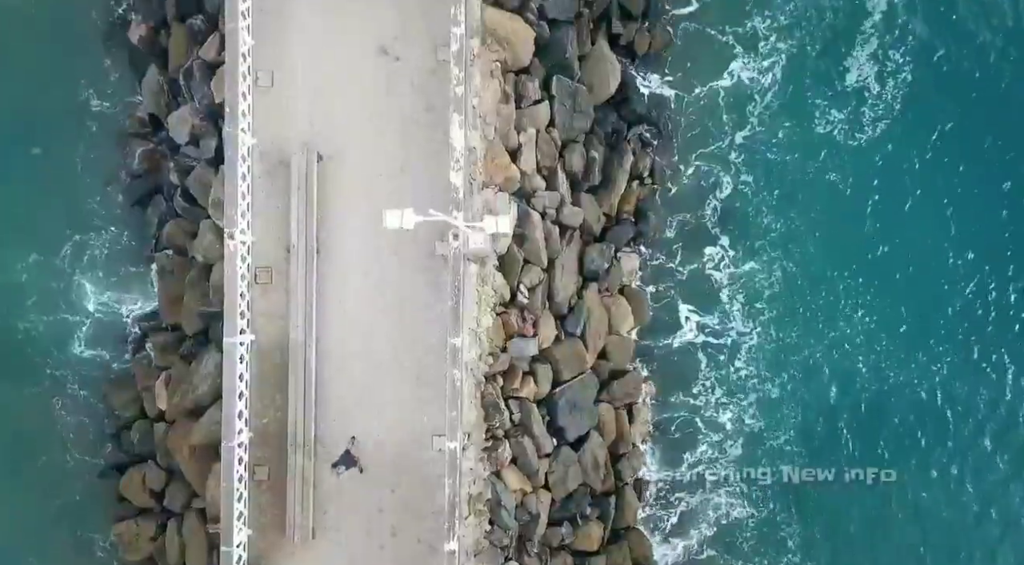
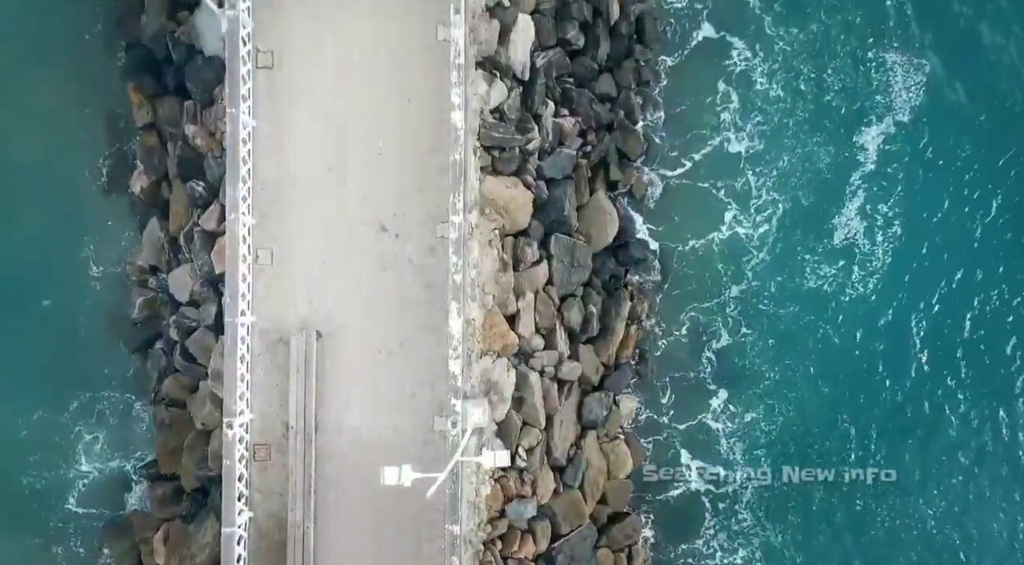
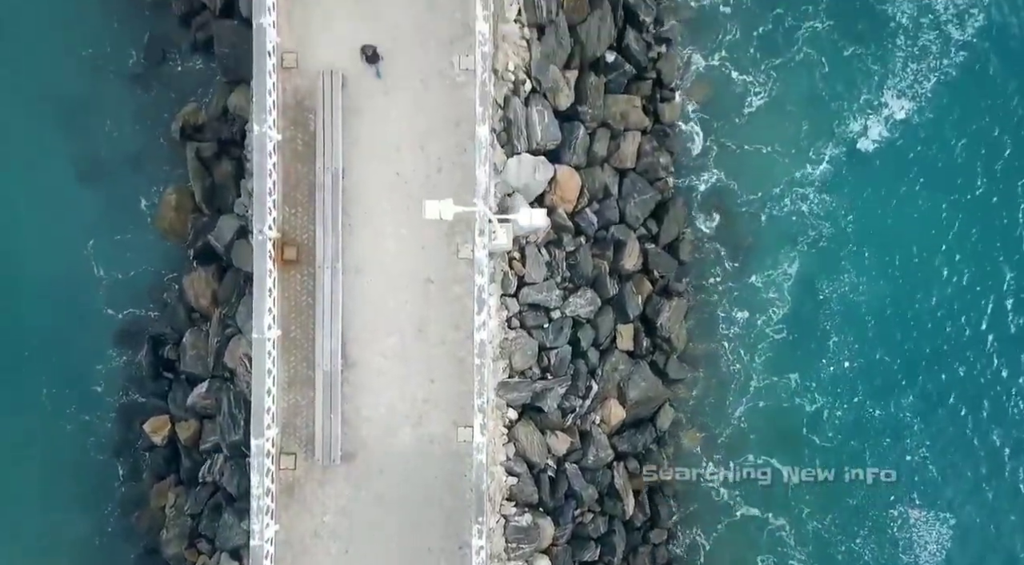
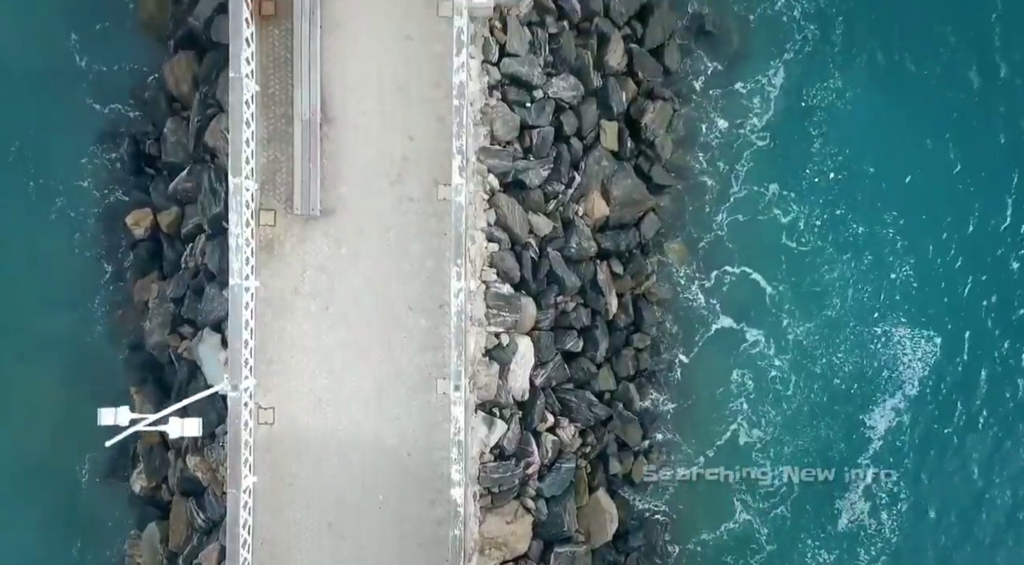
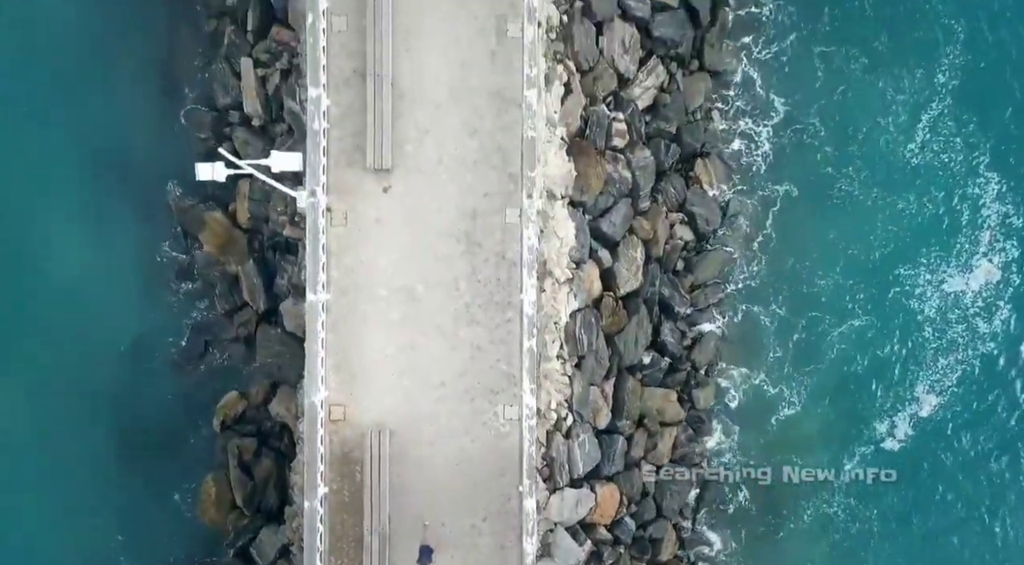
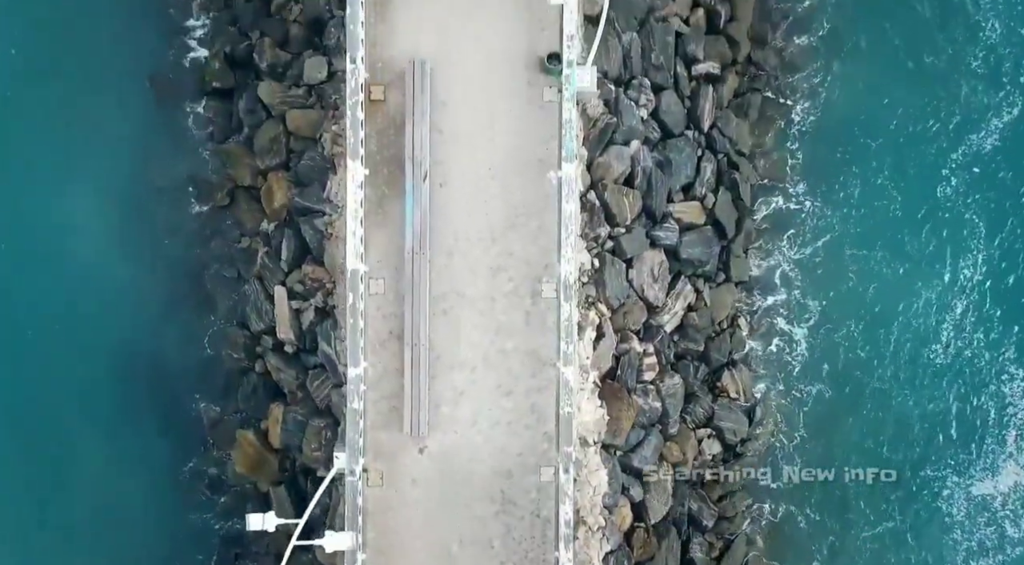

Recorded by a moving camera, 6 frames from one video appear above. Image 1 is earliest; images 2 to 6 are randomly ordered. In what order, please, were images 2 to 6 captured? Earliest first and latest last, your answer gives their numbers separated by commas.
2, 4, 3, 5, 6
